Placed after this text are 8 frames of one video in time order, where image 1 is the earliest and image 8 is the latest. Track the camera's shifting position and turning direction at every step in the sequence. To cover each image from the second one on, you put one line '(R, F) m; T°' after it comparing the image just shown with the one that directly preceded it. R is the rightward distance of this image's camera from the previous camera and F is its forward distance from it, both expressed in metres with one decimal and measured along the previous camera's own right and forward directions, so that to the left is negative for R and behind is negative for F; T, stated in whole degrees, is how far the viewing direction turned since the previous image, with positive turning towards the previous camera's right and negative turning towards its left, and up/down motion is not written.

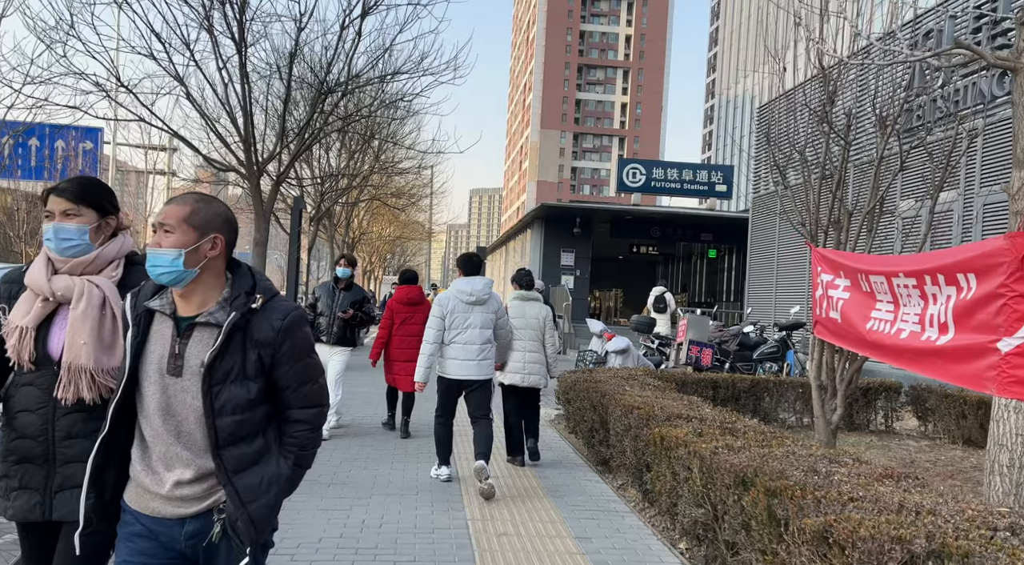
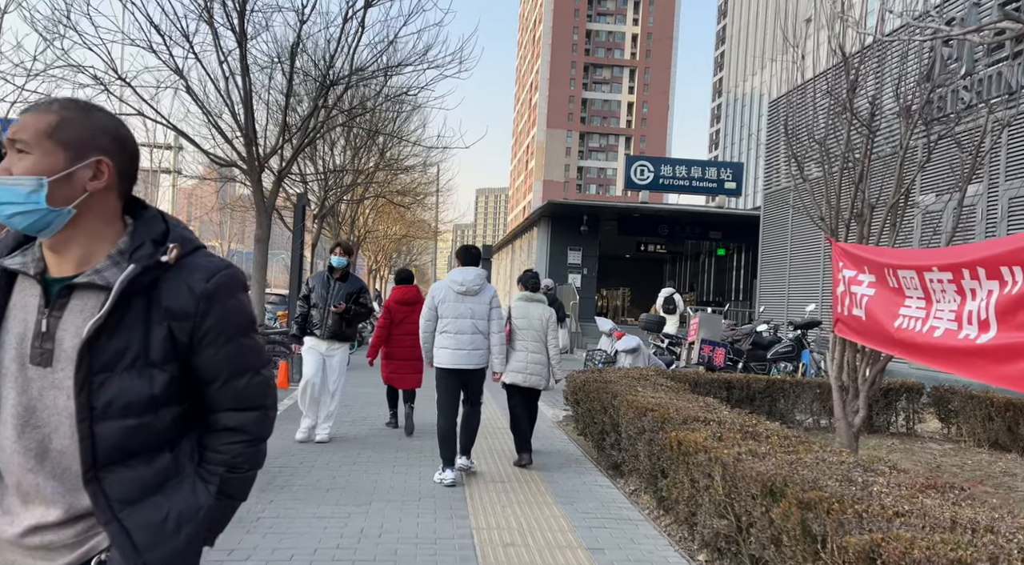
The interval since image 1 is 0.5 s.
(0.0, +0.4) m; 0°
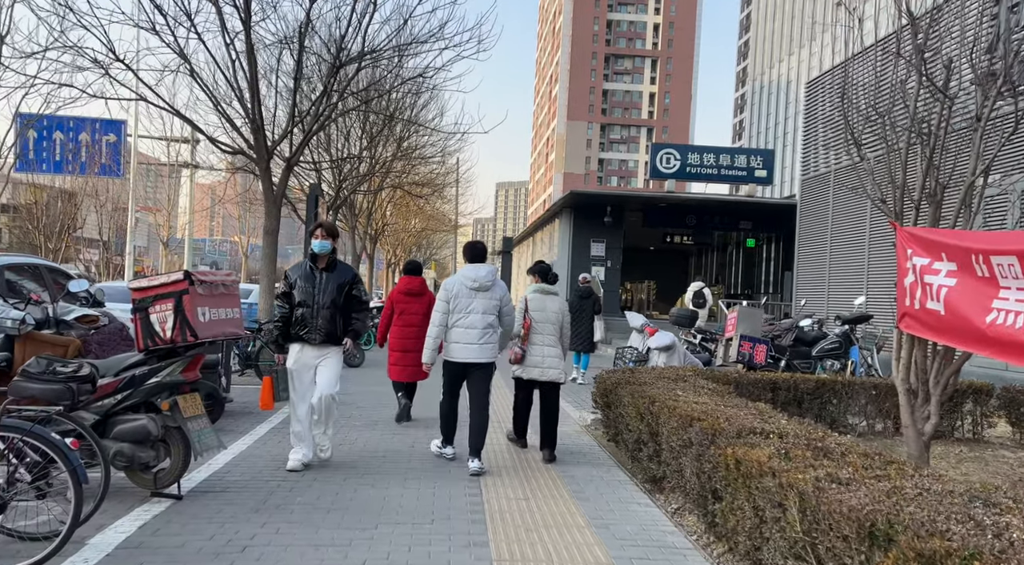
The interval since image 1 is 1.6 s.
(0.0, +0.9) m; -1°
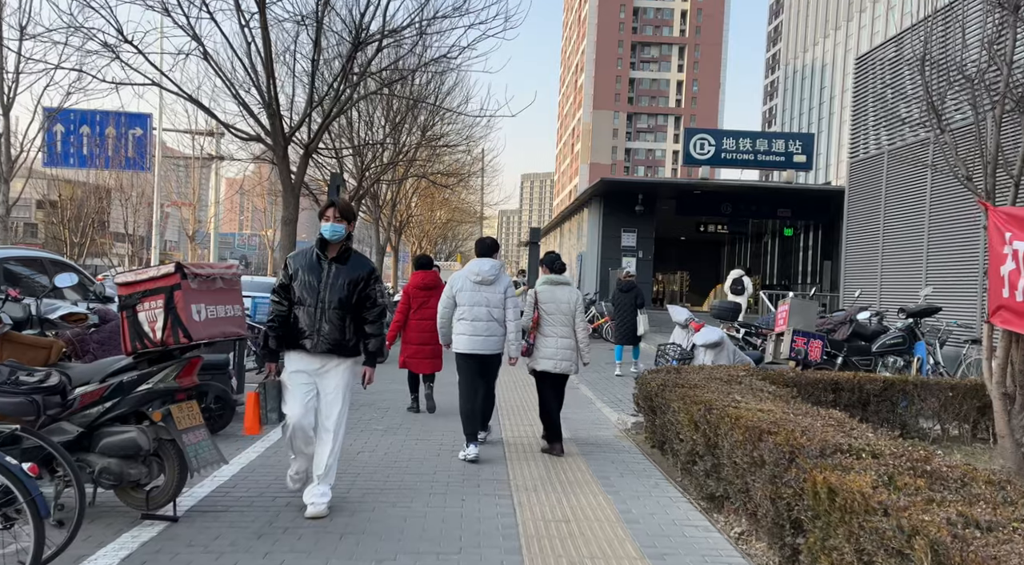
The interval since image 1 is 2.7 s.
(-0.1, +0.9) m; -2°
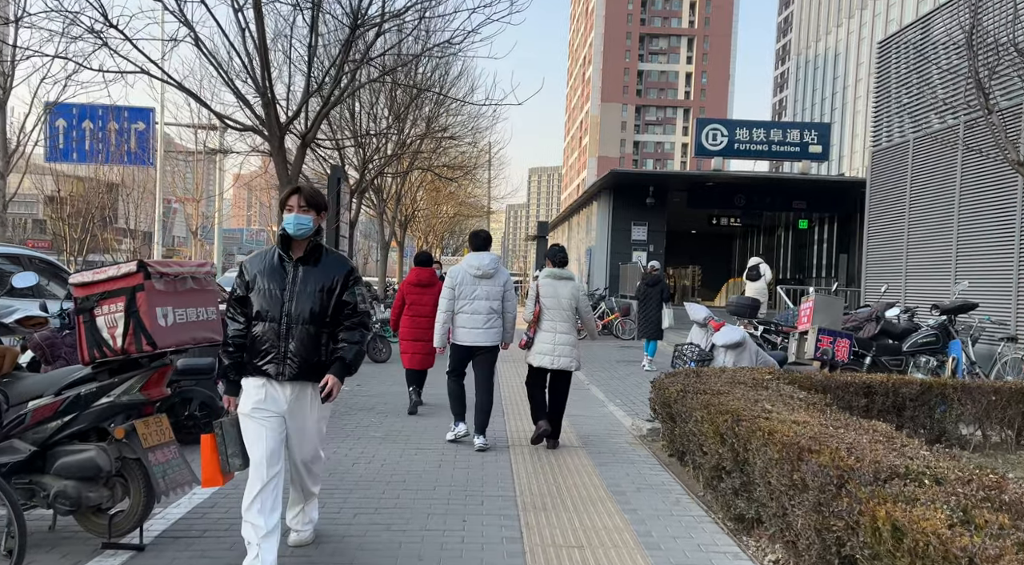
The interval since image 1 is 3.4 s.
(0.0, +0.6) m; 0°
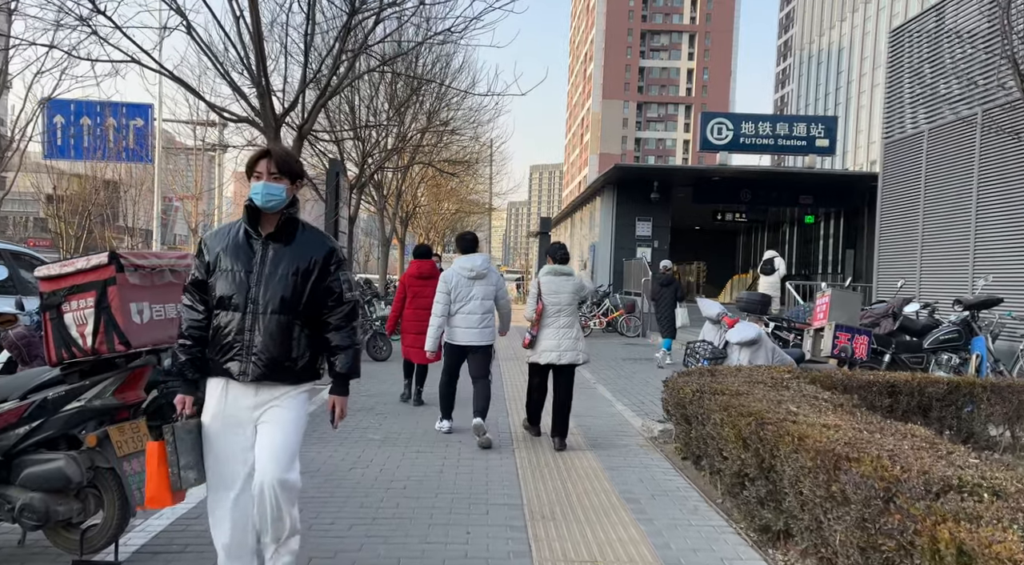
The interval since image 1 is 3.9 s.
(0.0, +0.4) m; 0°
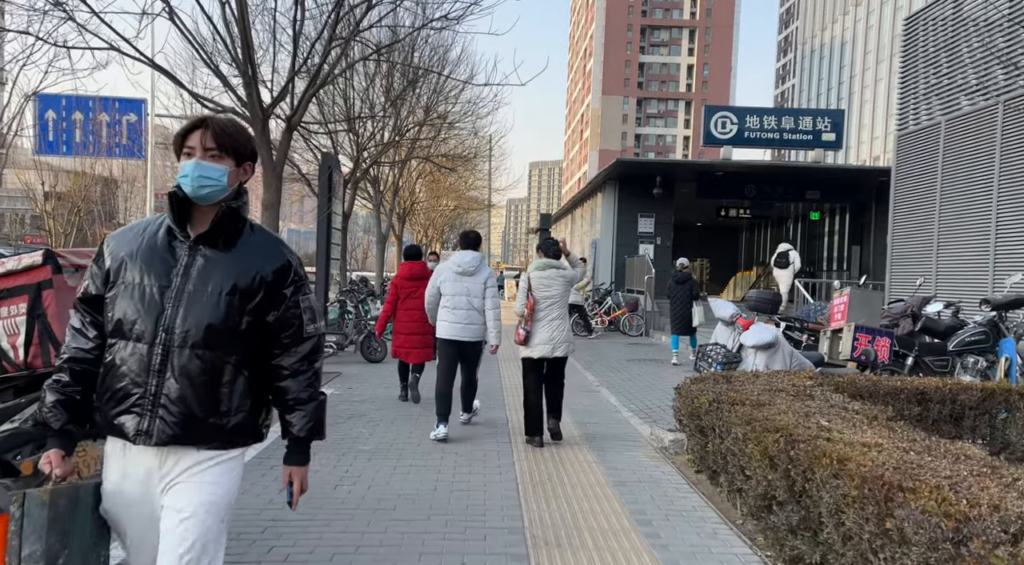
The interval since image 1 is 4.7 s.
(0.0, +0.6) m; 0°
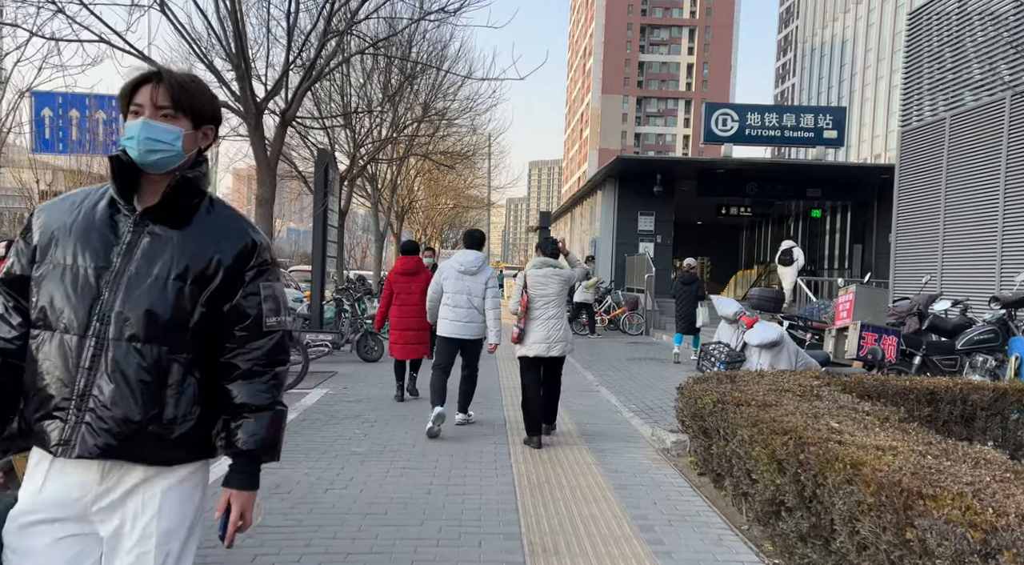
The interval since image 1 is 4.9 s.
(0.0, +0.2) m; 0°
